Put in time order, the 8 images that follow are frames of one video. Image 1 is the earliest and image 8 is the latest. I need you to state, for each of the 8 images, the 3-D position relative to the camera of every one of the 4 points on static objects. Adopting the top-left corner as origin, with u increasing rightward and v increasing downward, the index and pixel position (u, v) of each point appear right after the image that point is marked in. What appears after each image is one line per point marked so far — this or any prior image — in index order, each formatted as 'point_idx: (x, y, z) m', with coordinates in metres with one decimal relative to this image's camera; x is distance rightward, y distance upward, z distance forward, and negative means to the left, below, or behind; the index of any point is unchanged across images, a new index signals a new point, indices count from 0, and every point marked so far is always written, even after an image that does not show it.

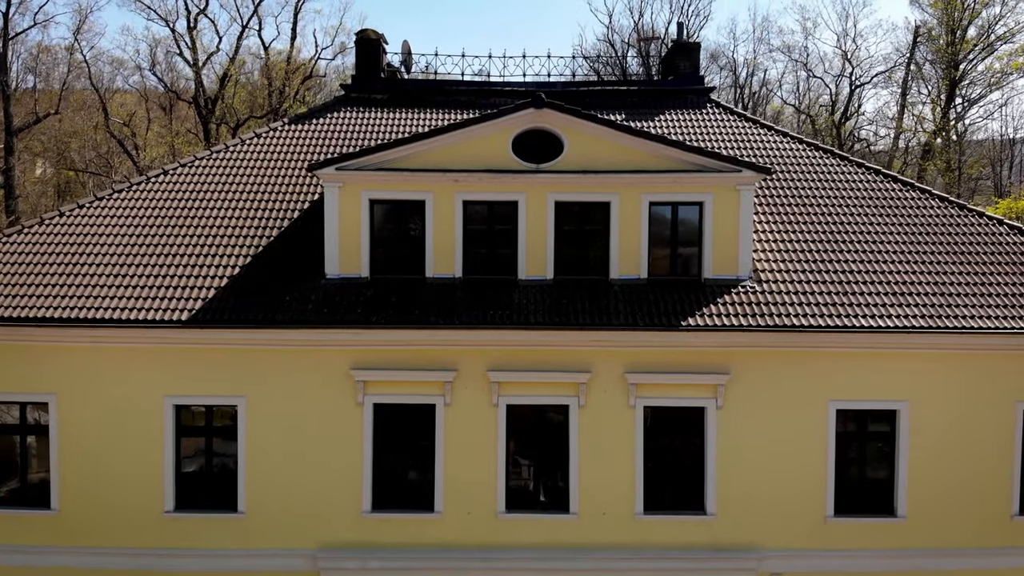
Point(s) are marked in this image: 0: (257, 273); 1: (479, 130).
0: (-2.8, +0.1, +9.5) m
1: (-0.3, +1.7, +9.4) m
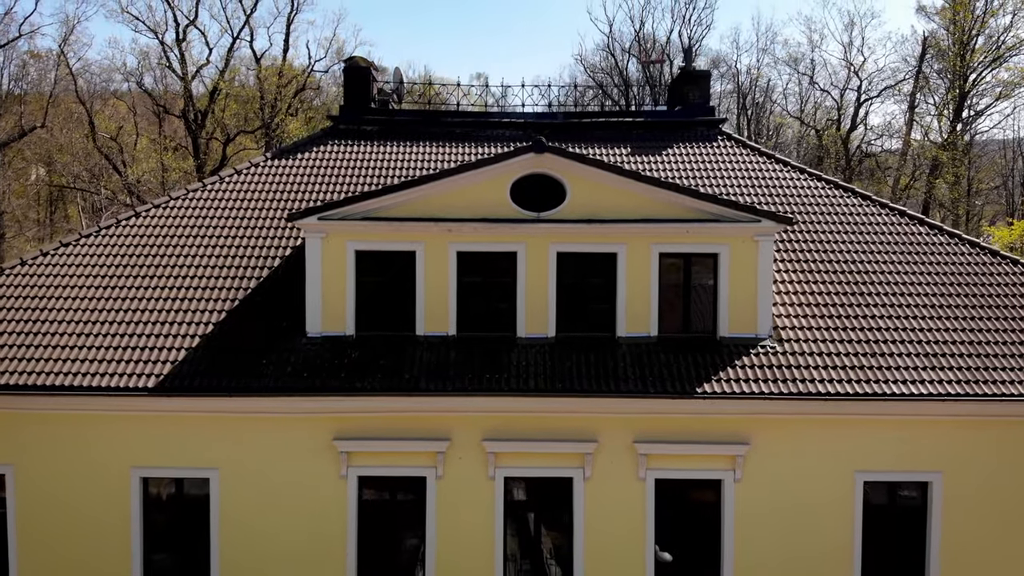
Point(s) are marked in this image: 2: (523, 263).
0: (-2.8, -0.5, +8.8) m
1: (-0.4, +1.1, +8.6) m
2: (+0.1, +0.3, +8.8) m
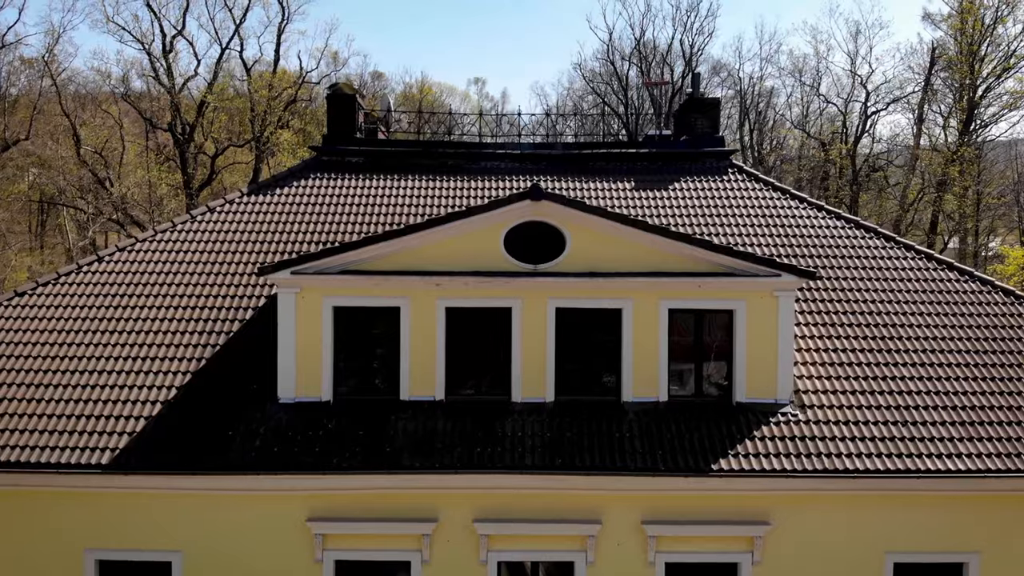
0: (-2.9, -1.0, +7.9) m
1: (-0.4, +0.6, +7.8) m
2: (+0.1, -0.3, +8.0) m
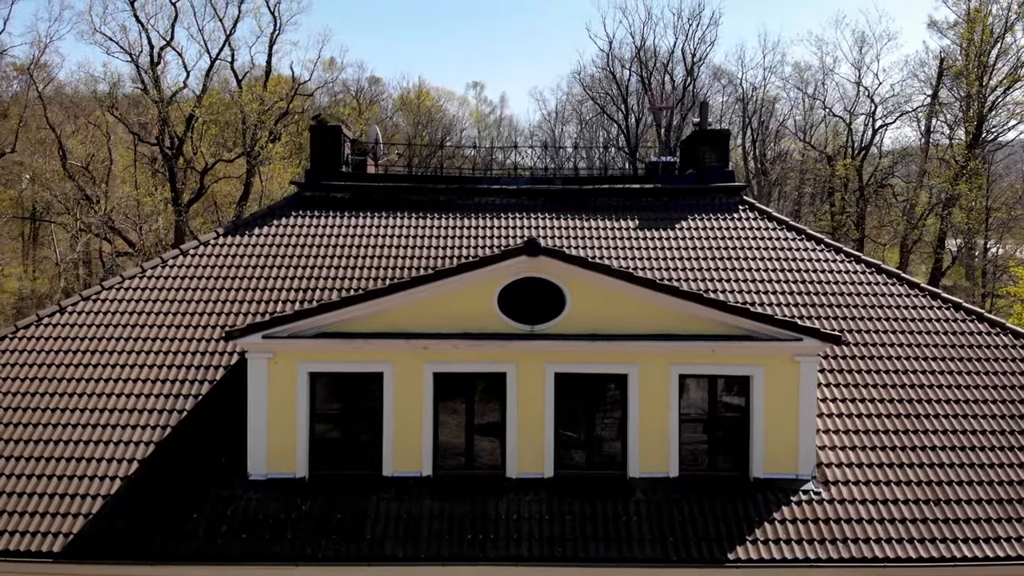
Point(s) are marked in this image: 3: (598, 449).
0: (-2.9, -1.5, +7.2) m
1: (-0.5, +0.1, +7.1) m
2: (0.0, -0.8, +7.2) m
3: (+0.7, -1.3, +7.3) m
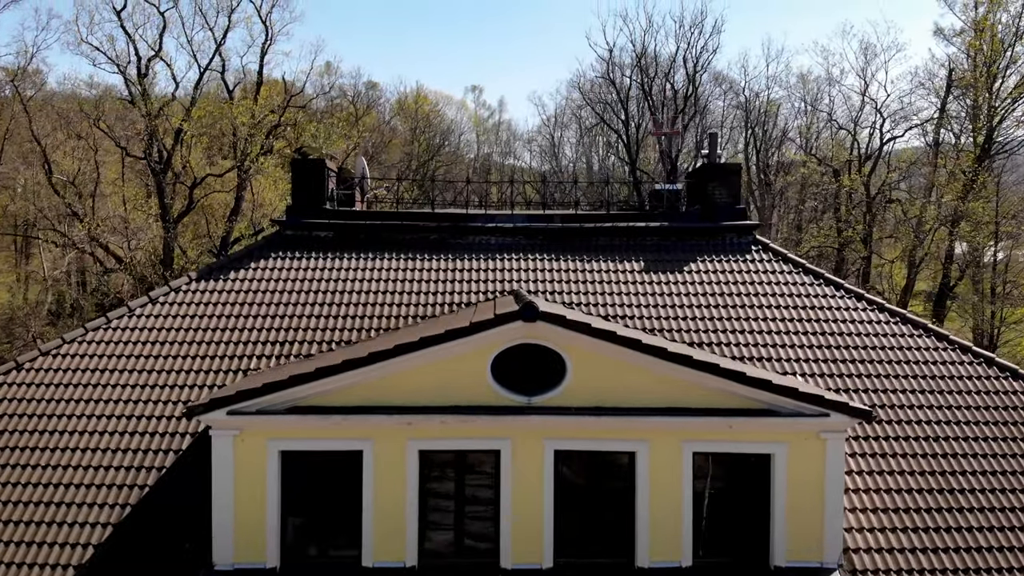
0: (-2.9, -2.0, +6.5) m
1: (-0.5, -0.5, +6.4) m
2: (0.0, -1.3, +6.5) m
3: (+0.7, -1.8, +6.6) m
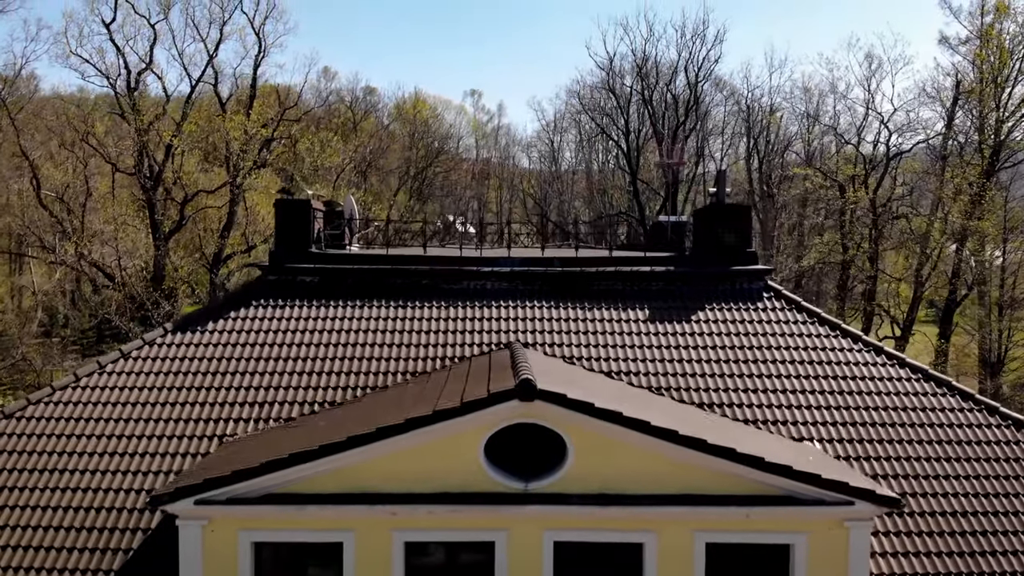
0: (-3.0, -2.6, +5.9) m
1: (-0.5, -1.0, +5.8) m
2: (-0.1, -1.8, +6.0) m
3: (+0.6, -2.4, +6.1) m
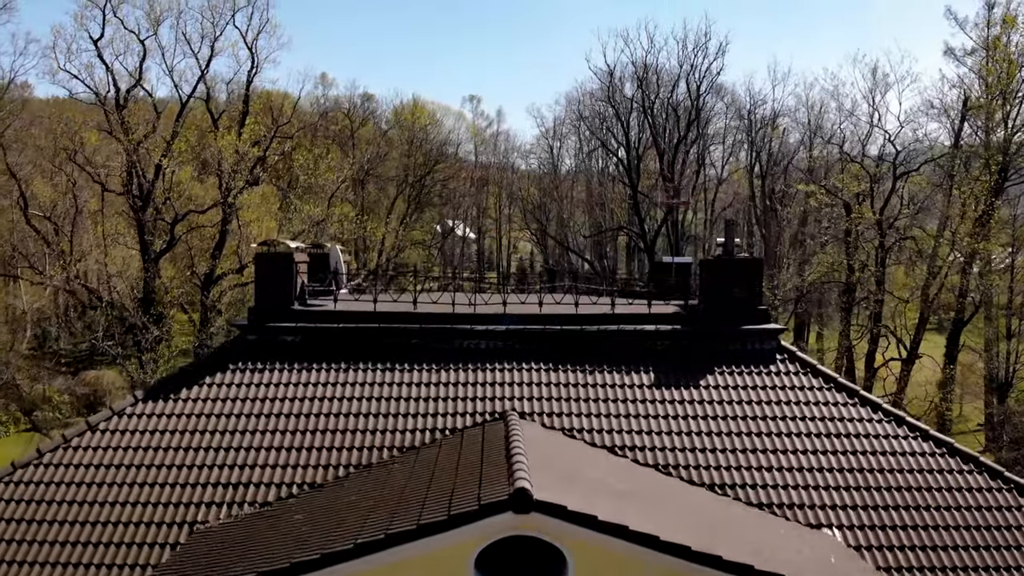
0: (-3.0, -3.2, +5.3) m
1: (-0.6, -1.6, +5.2) m
2: (-0.1, -2.4, +5.4) m
3: (+0.6, -3.0, +5.5) m
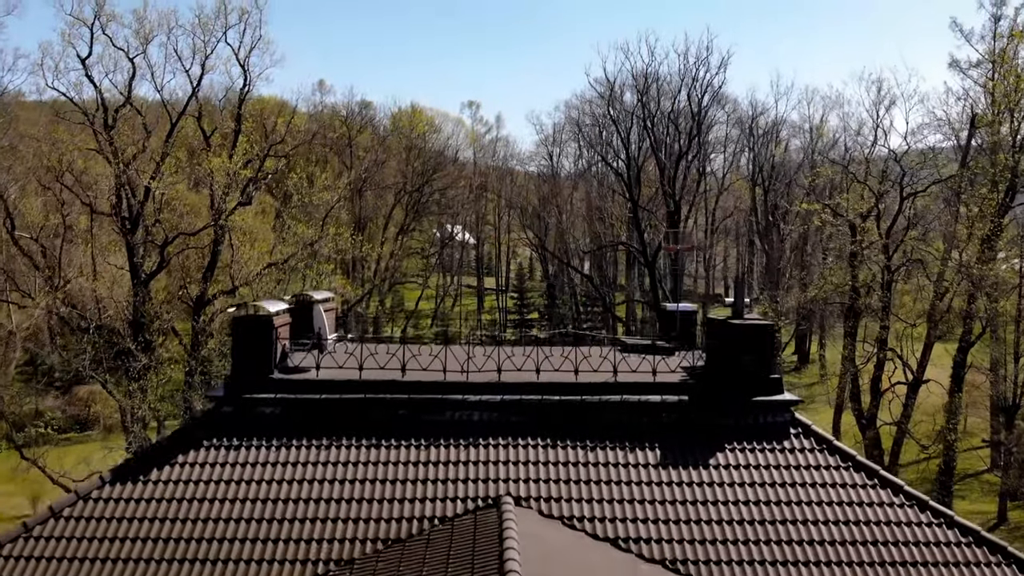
0: (-3.1, -3.8, +4.8) m
1: (-0.6, -2.2, +4.7) m
2: (-0.2, -3.1, +4.8) m
3: (+0.5, -3.6, +4.9) m
